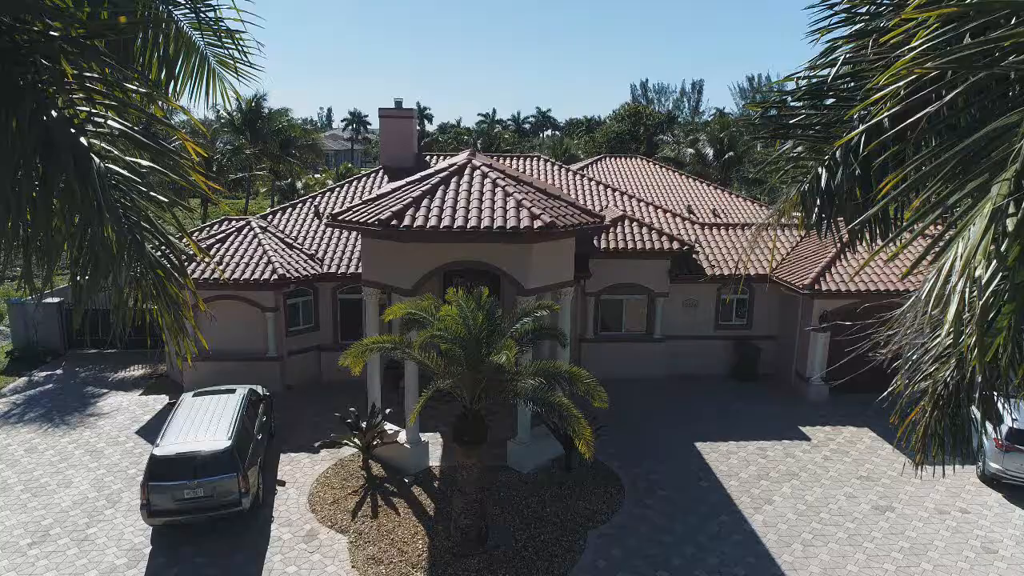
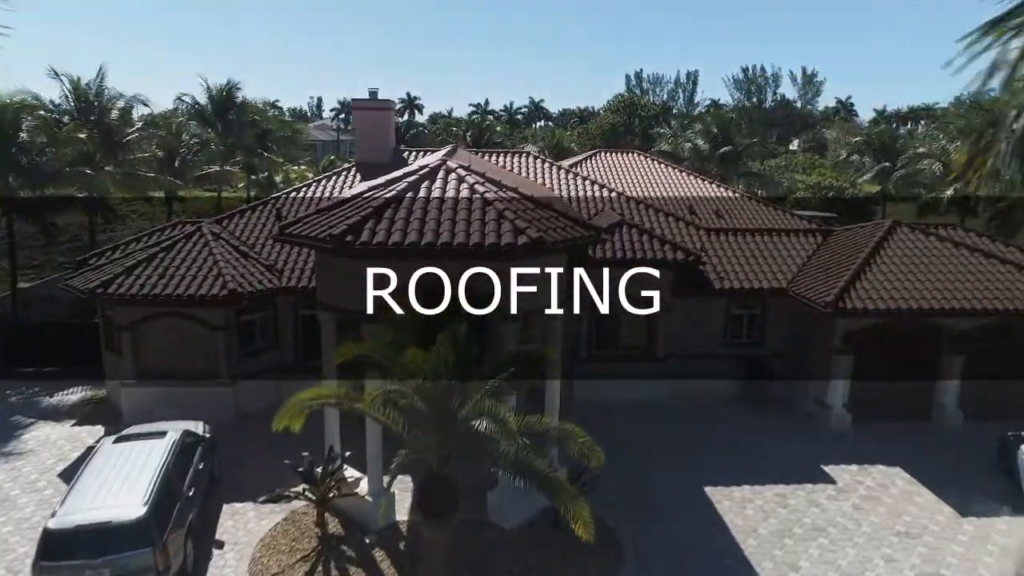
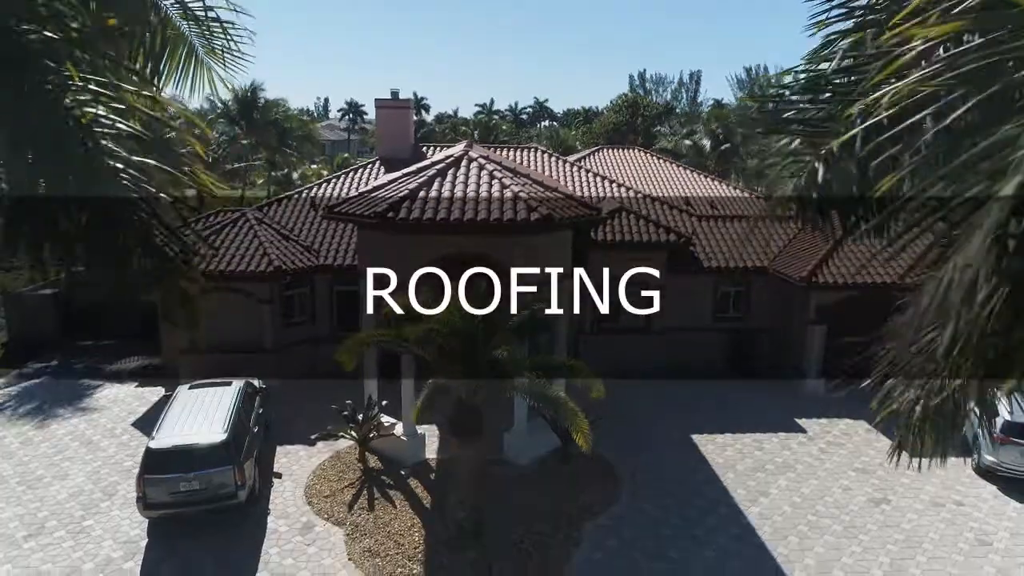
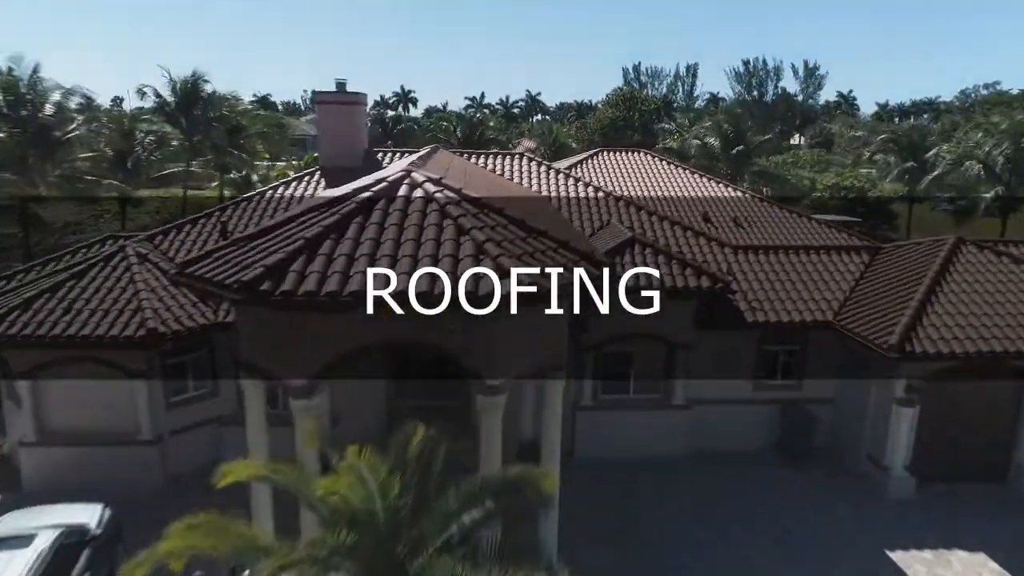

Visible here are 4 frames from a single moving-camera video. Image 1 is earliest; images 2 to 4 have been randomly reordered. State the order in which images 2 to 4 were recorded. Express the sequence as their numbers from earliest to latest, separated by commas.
3, 2, 4
